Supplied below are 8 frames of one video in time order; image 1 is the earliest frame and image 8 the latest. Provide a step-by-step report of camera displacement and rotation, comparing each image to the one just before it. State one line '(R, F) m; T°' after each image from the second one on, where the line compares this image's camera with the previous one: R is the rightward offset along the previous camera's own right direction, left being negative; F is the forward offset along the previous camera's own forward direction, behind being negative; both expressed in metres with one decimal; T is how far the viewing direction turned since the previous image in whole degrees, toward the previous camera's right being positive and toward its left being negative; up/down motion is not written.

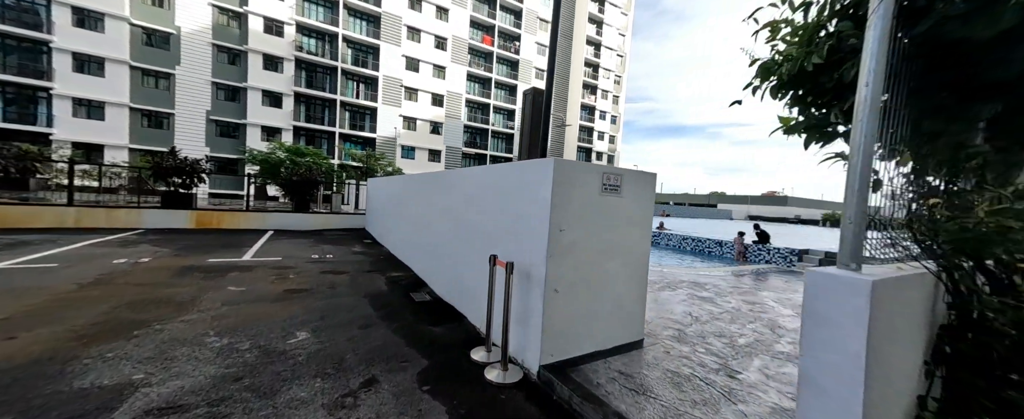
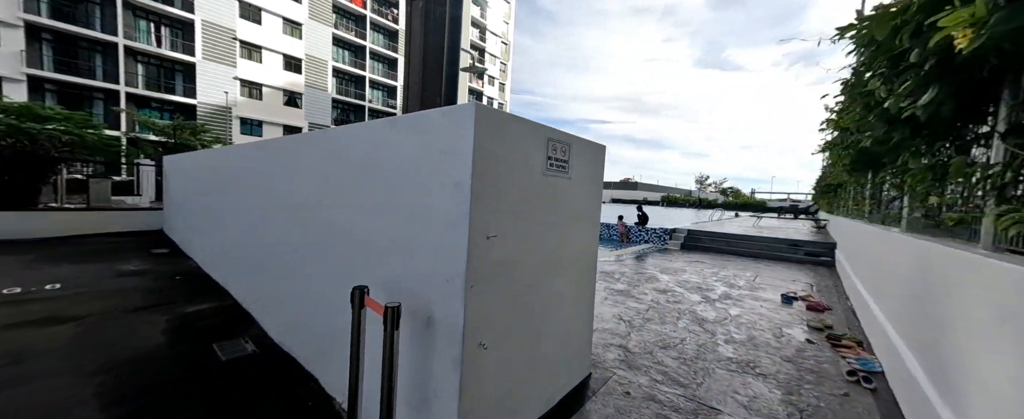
(0.0, +1.1) m; +21°
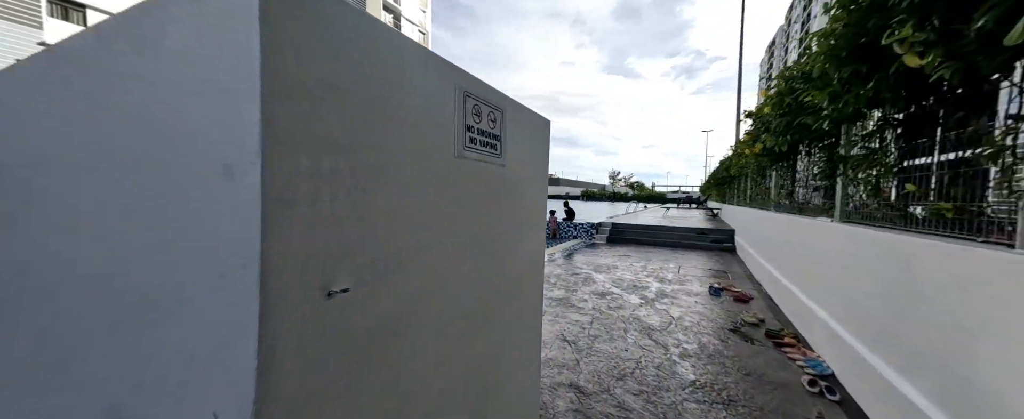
(+0.1, +0.7) m; +14°
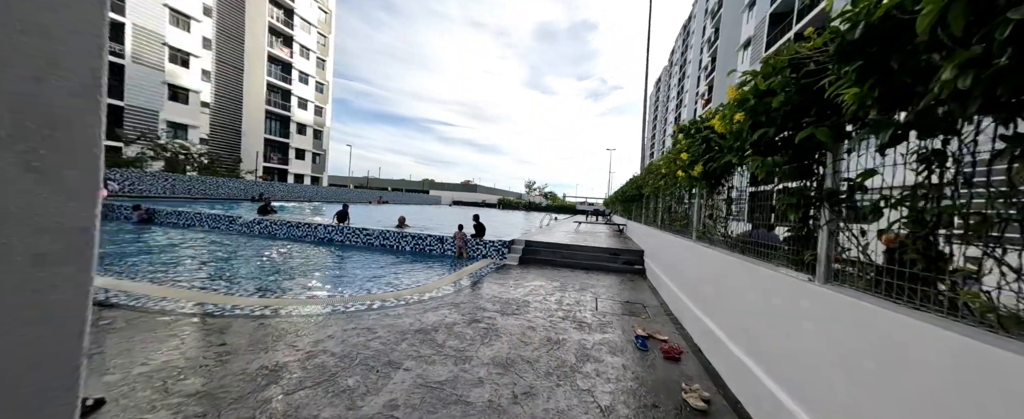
(+0.4, +1.1) m; +15°
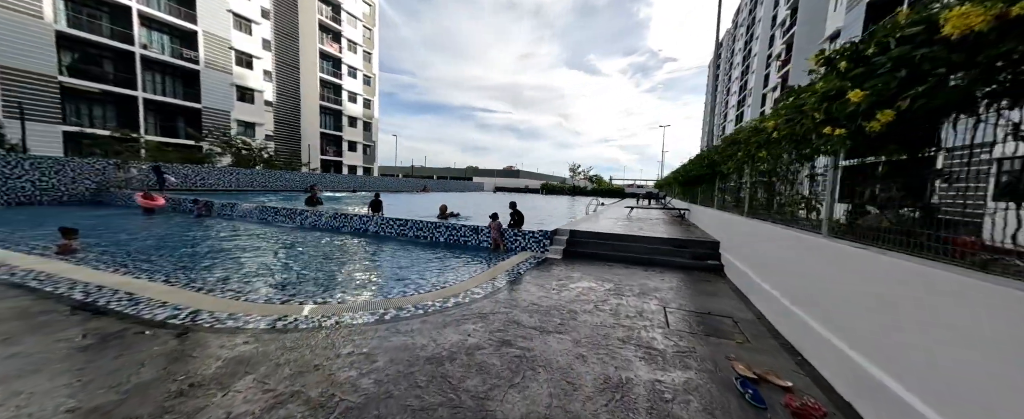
(0.0, +0.9) m; -8°
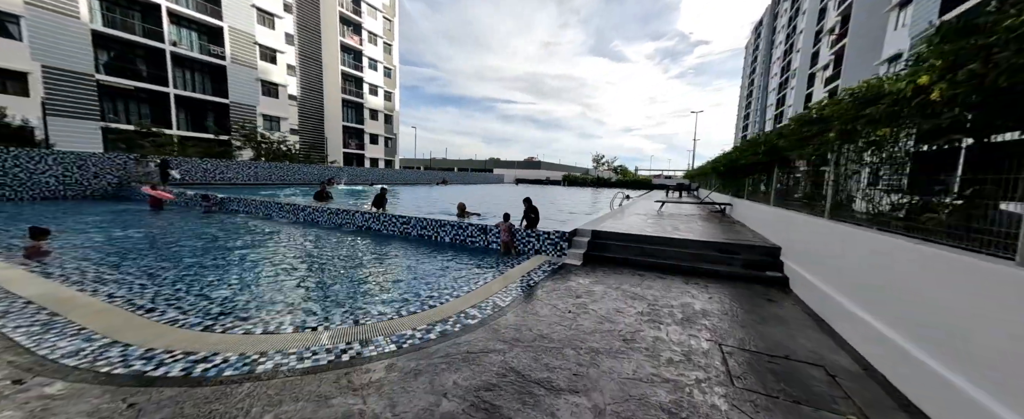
(+0.2, +0.8) m; -4°
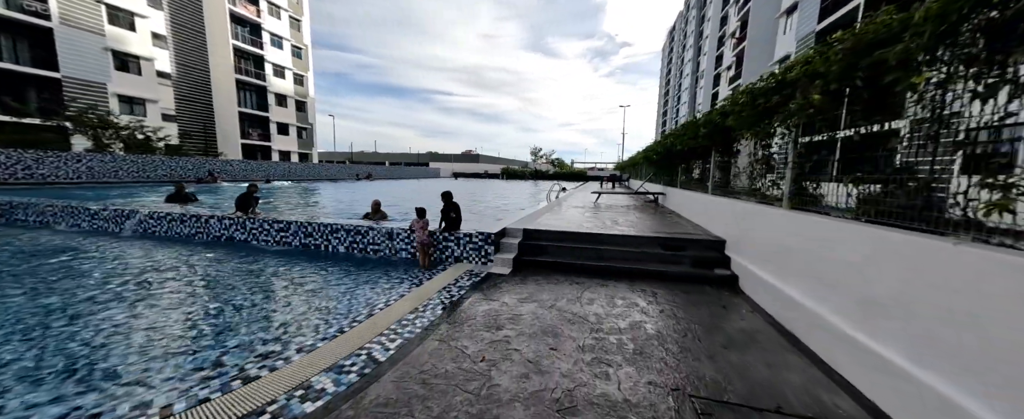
(+0.4, +1.0) m; +11°
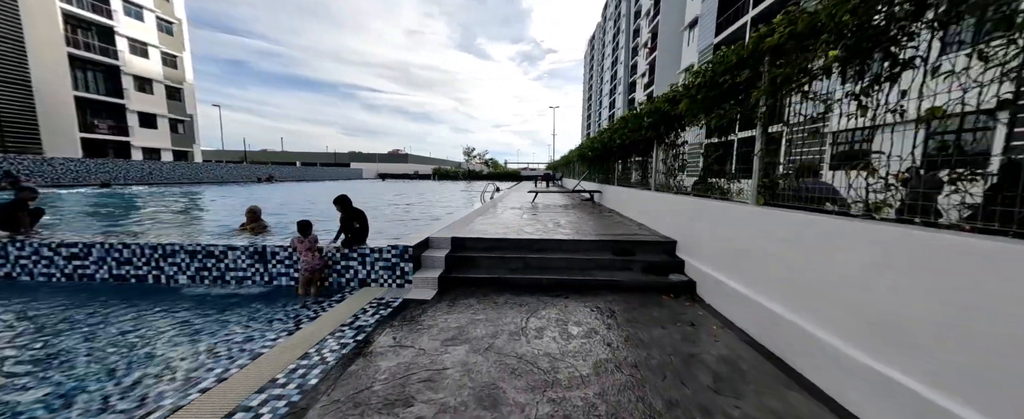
(+0.1, +0.8) m; +12°
